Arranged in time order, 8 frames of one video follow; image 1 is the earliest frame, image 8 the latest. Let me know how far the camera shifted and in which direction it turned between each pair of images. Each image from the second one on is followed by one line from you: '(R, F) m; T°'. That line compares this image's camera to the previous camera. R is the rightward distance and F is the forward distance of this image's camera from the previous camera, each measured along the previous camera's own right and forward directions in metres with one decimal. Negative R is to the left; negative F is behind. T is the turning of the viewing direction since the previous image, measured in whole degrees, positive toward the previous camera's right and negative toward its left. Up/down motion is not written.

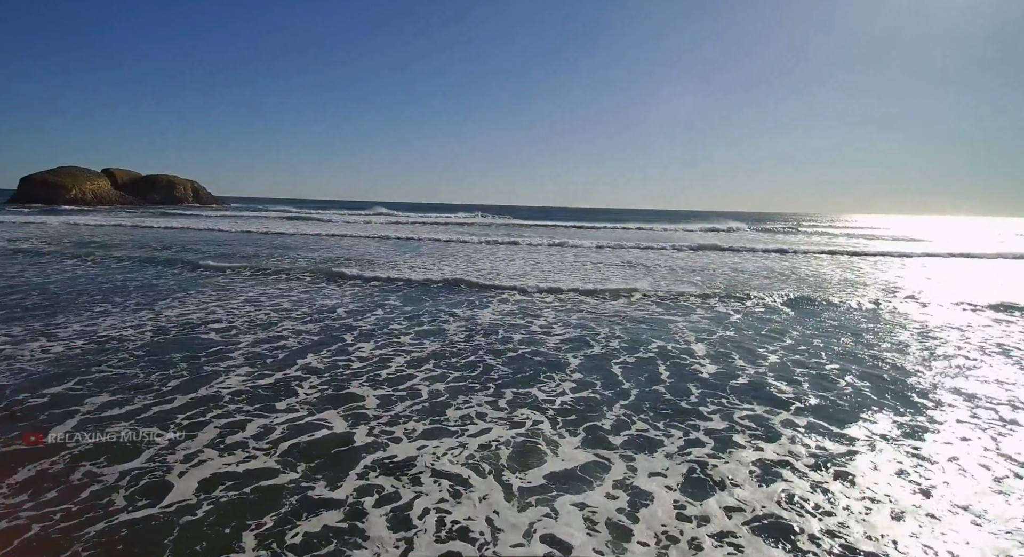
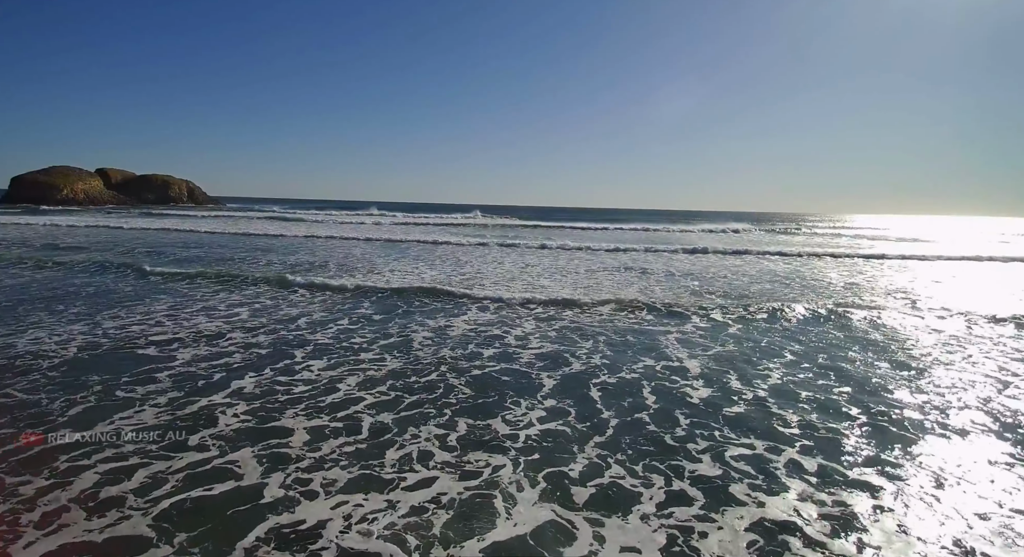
(+0.5, +1.0) m; 0°
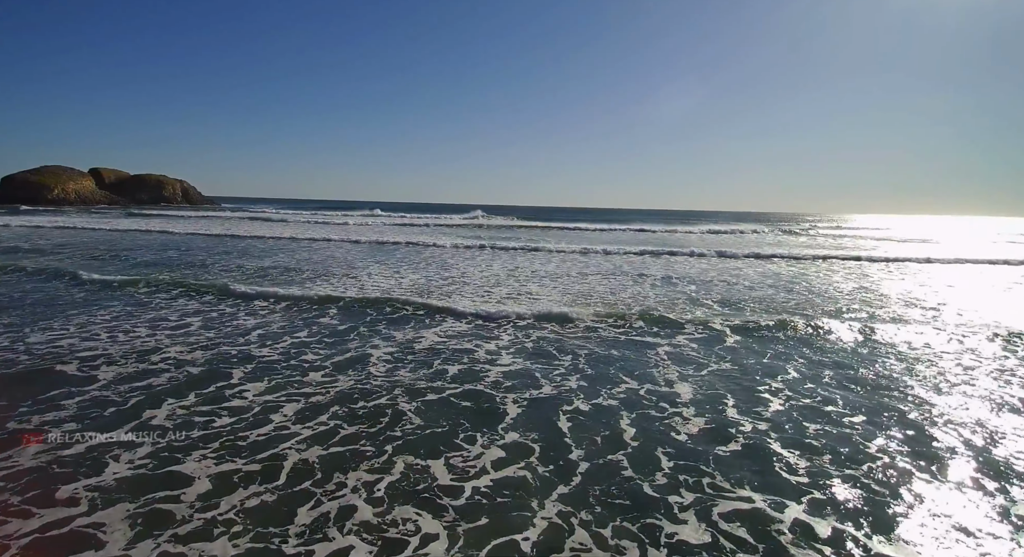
(+0.5, +1.0) m; 0°
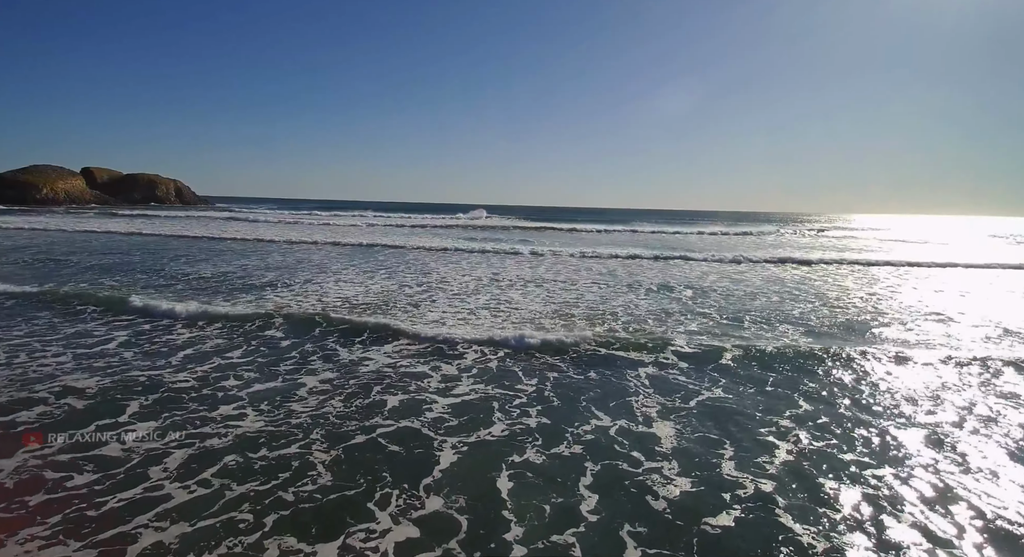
(+0.7, +1.2) m; 0°
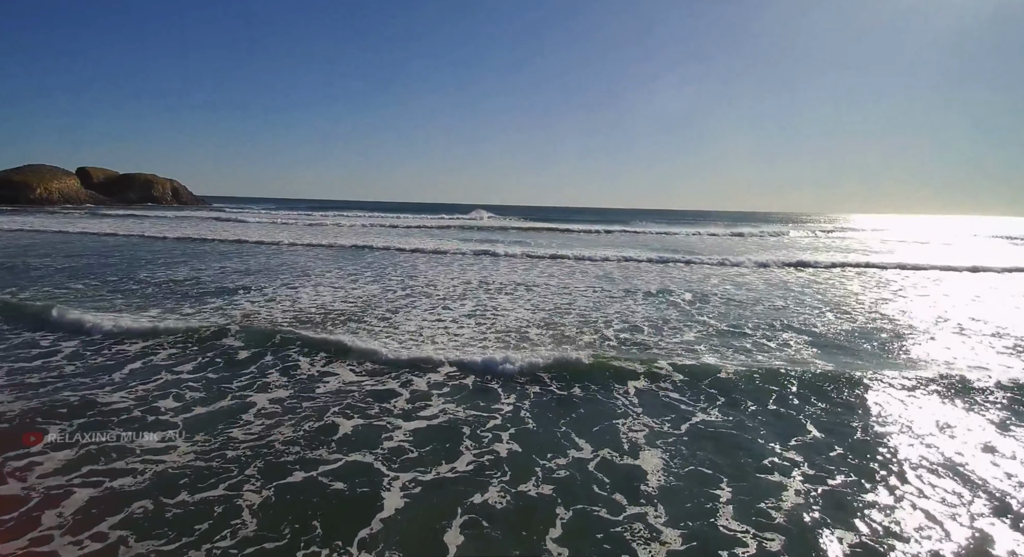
(+0.4, +0.7) m; 0°
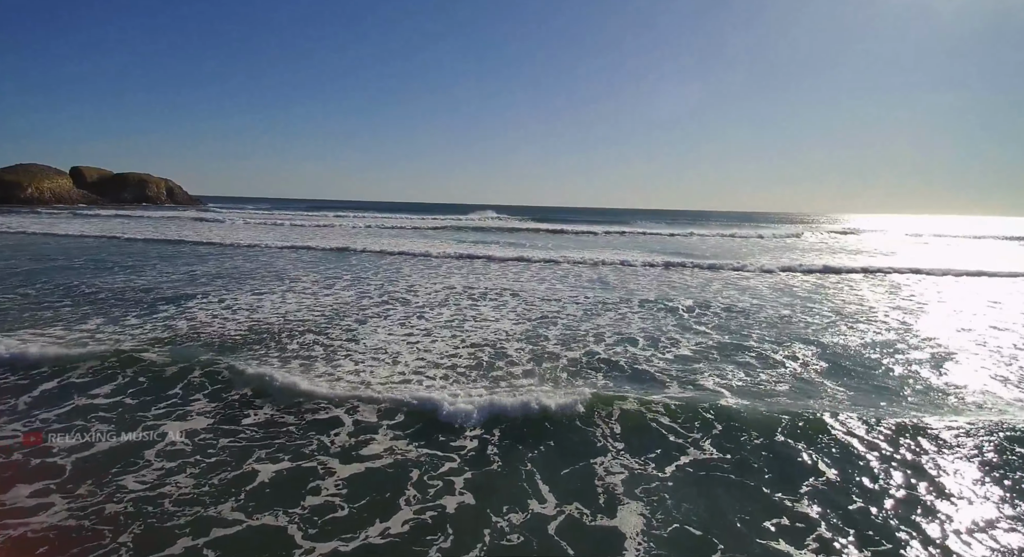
(+0.5, +1.0) m; 0°
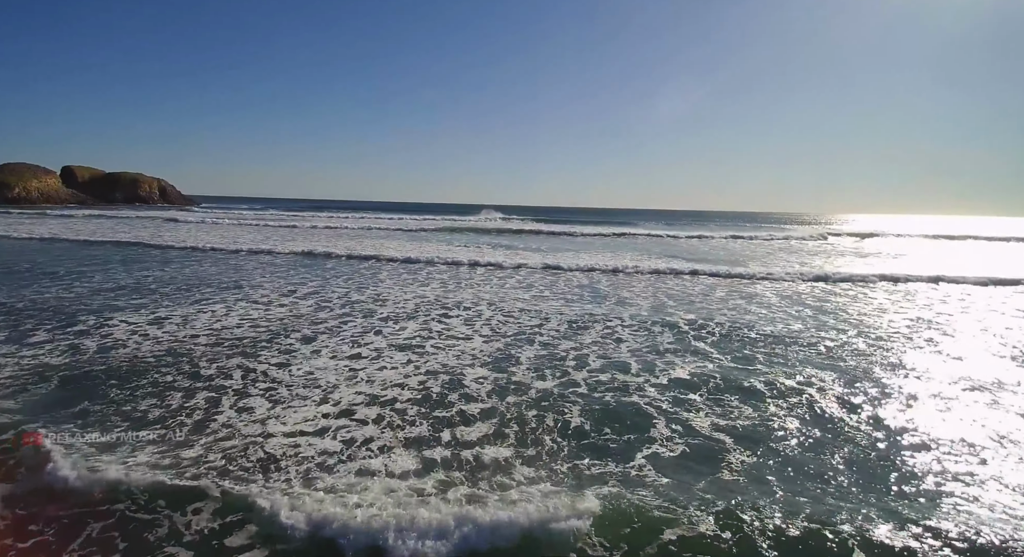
(+0.6, +1.4) m; 0°
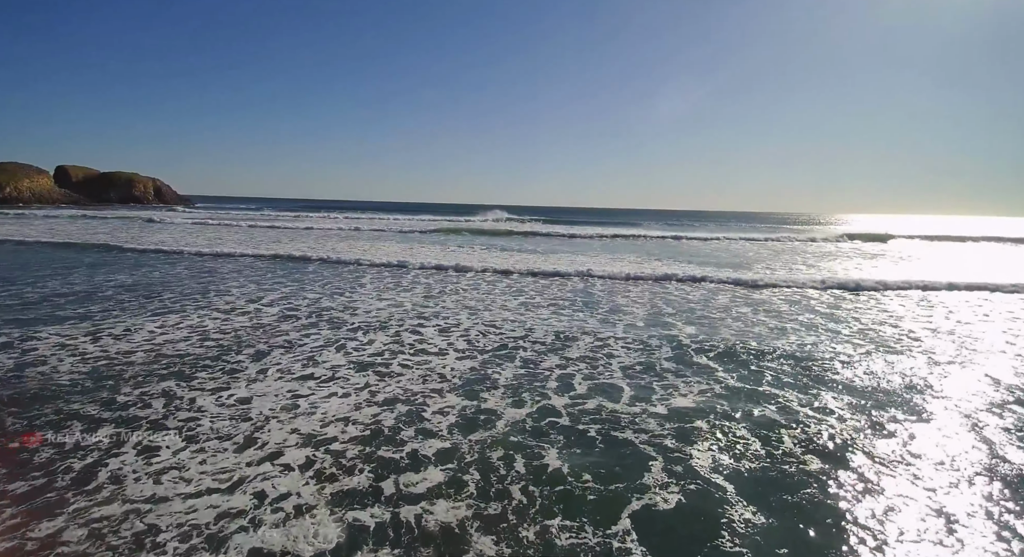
(+0.4, +1.0) m; 0°
